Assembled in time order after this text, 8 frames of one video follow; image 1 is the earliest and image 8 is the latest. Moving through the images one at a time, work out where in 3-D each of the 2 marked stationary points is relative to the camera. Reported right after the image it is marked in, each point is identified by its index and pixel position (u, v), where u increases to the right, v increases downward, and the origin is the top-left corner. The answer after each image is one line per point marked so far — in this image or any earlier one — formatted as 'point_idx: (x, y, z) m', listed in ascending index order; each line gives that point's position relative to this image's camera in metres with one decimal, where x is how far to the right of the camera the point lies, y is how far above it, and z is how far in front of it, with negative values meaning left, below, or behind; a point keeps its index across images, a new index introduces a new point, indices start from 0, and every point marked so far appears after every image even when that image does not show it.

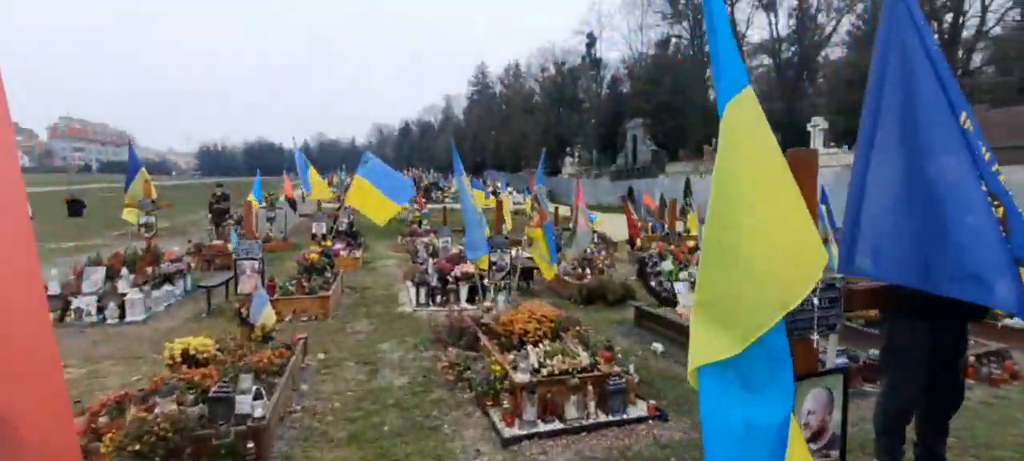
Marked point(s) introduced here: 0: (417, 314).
0: (-2.1, -1.8, +10.7) m
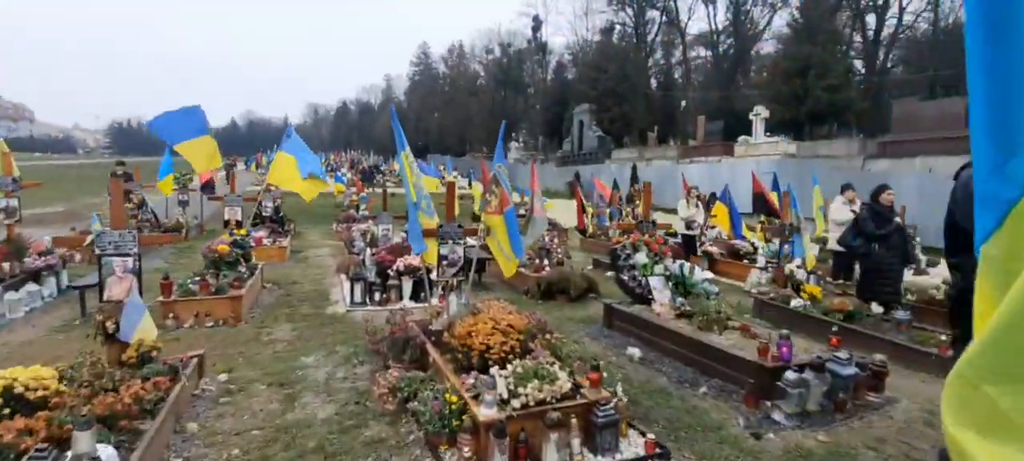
0: (-3.0, -1.5, +9.1) m
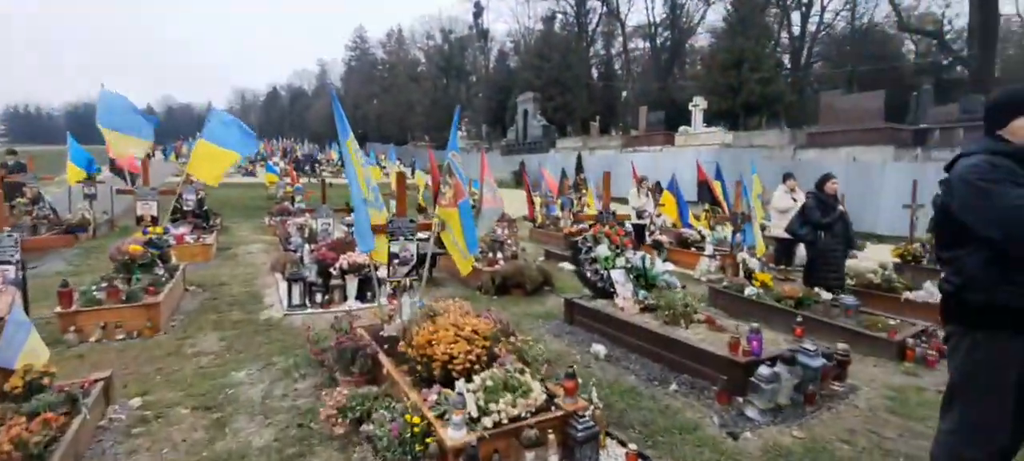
0: (-3.7, -1.5, +8.2) m
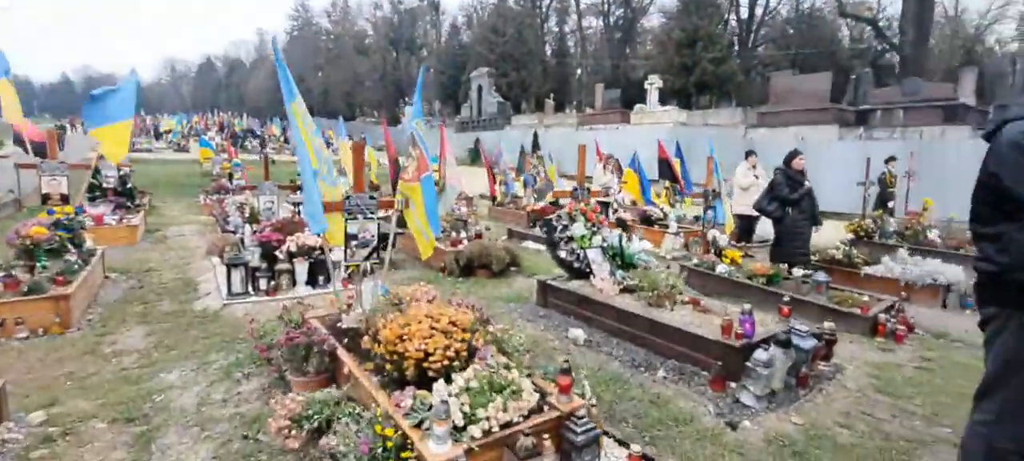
0: (-4.2, -1.2, +7.3) m
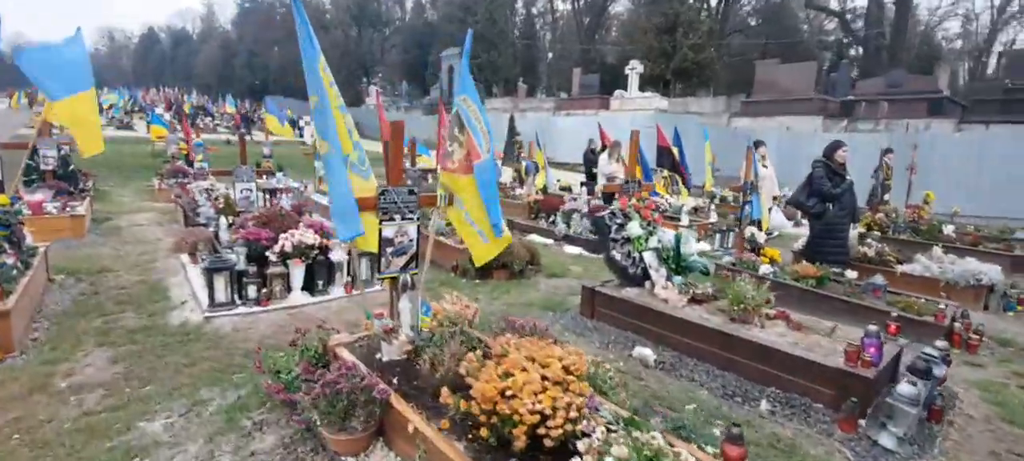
0: (-3.6, -1.1, +6.0) m
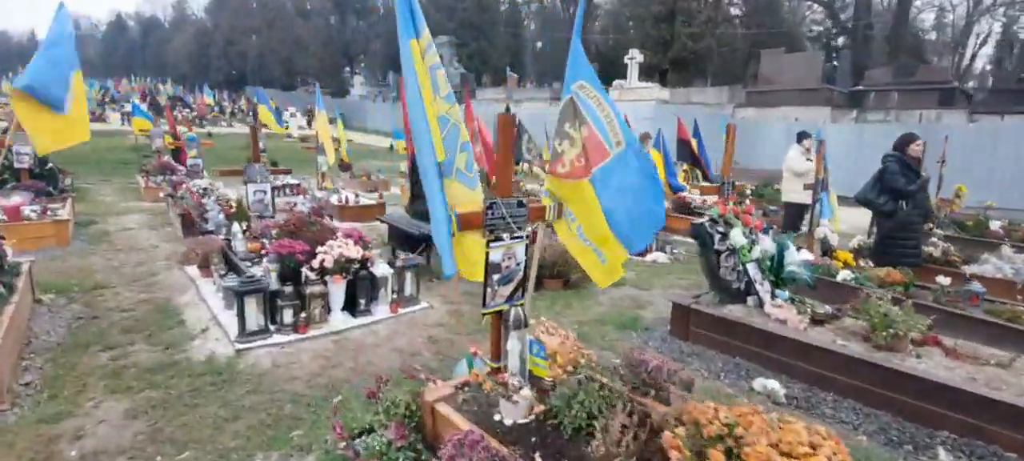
0: (-2.7, -1.3, +5.0) m
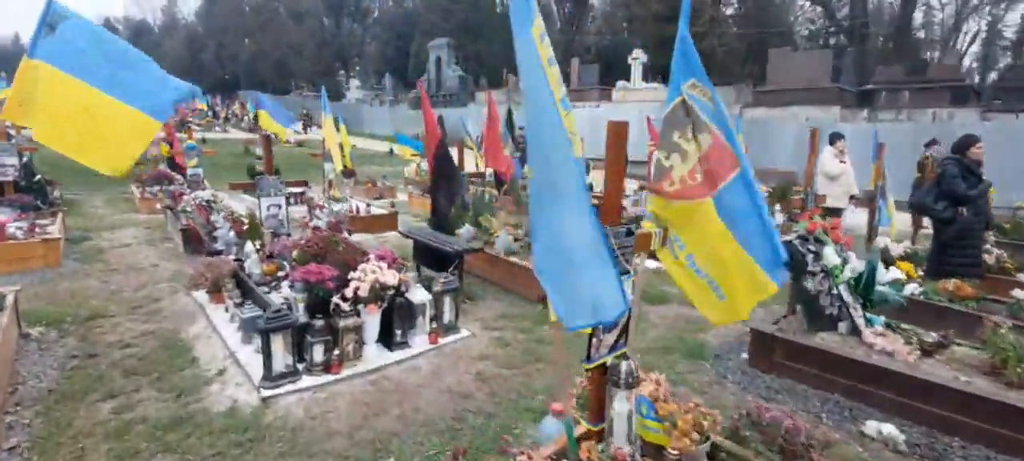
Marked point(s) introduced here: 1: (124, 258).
0: (-2.1, -1.5, +4.3) m
1: (-7.2, -0.5, +9.2) m
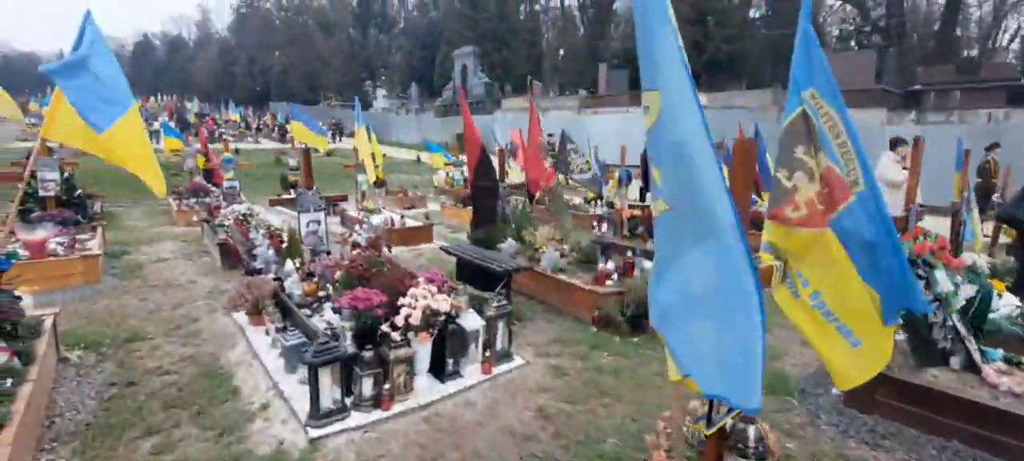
0: (-1.5, -1.7, +3.9) m
1: (-6.4, -0.8, +9.1) m
